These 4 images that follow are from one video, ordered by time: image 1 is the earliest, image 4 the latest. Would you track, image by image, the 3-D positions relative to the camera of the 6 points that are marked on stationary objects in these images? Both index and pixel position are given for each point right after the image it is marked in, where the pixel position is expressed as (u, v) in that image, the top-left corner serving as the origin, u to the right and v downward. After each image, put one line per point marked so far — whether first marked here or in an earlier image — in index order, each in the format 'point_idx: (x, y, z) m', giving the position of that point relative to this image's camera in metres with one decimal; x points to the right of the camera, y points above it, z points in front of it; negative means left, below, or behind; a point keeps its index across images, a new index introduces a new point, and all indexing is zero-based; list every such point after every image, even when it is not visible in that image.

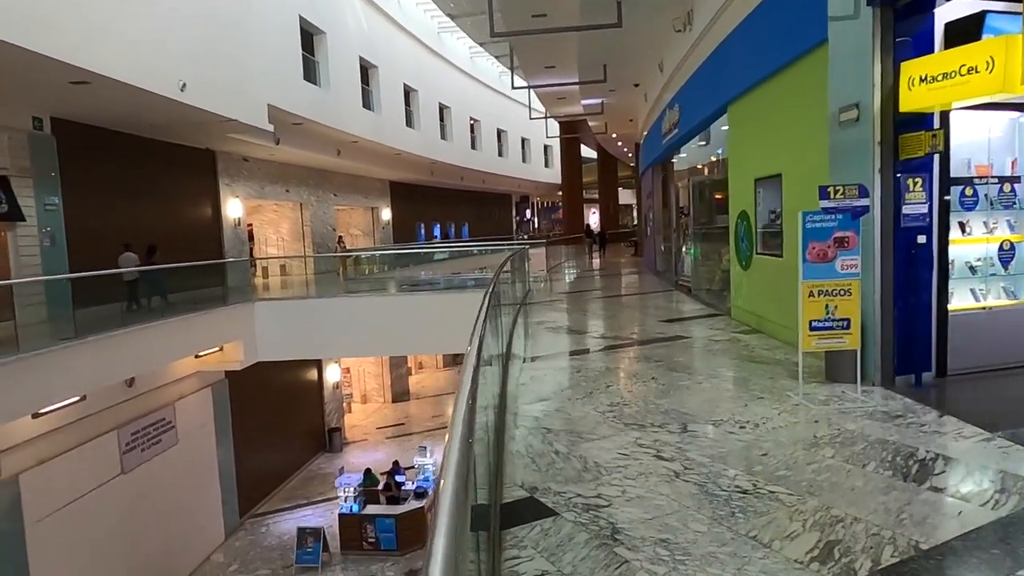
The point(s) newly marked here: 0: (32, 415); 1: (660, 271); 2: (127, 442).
0: (-3.9, -1.0, +5.4) m
1: (+2.1, +0.2, +9.4) m
2: (-3.9, -1.6, +6.8) m
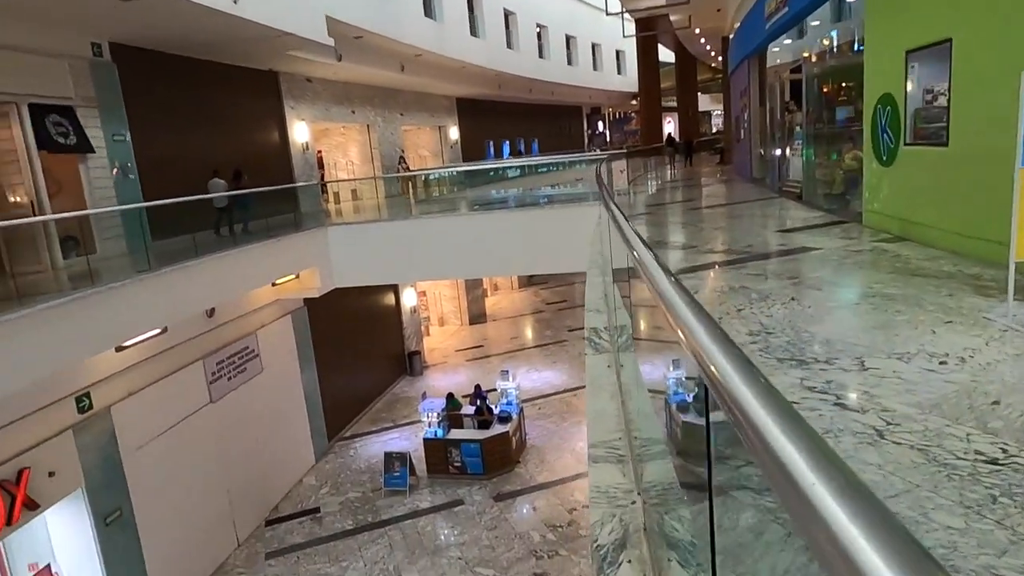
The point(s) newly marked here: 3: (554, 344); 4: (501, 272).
0: (-3.2, -0.5, +5.4) m
1: (+3.1, +1.4, +8.6) m
2: (-3.0, -0.8, +6.8) m
3: (+0.8, -1.1, +13.2) m
4: (-0.1, +0.2, +8.2) m
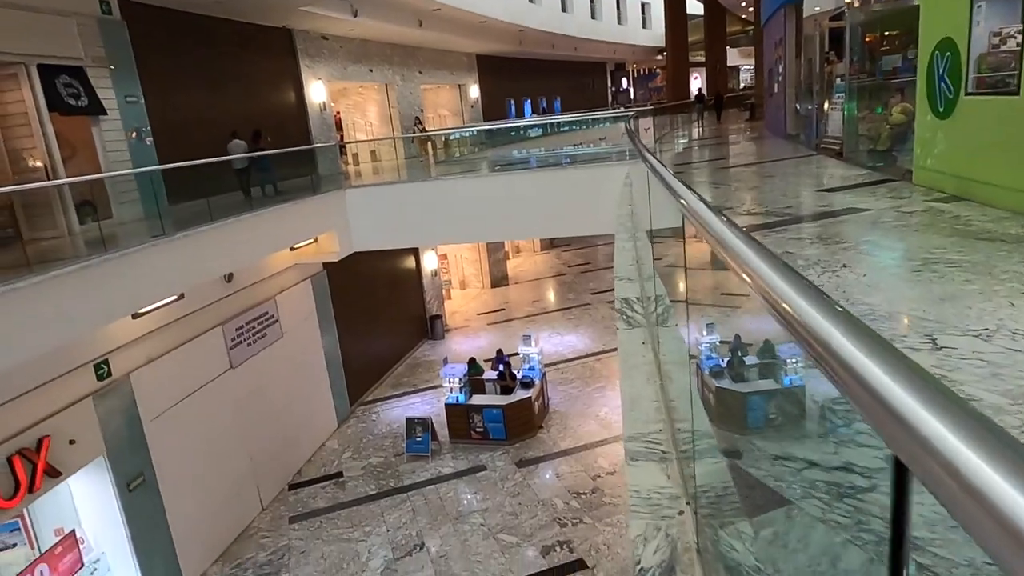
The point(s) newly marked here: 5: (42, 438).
0: (-3.0, -0.2, +5.3) m
1: (+3.4, +1.9, +8.2) m
2: (-2.8, -0.5, +6.7) m
3: (+1.3, -0.4, +13.0) m
4: (+0.2, +0.6, +8.0) m
5: (-3.2, -1.0, +4.5) m
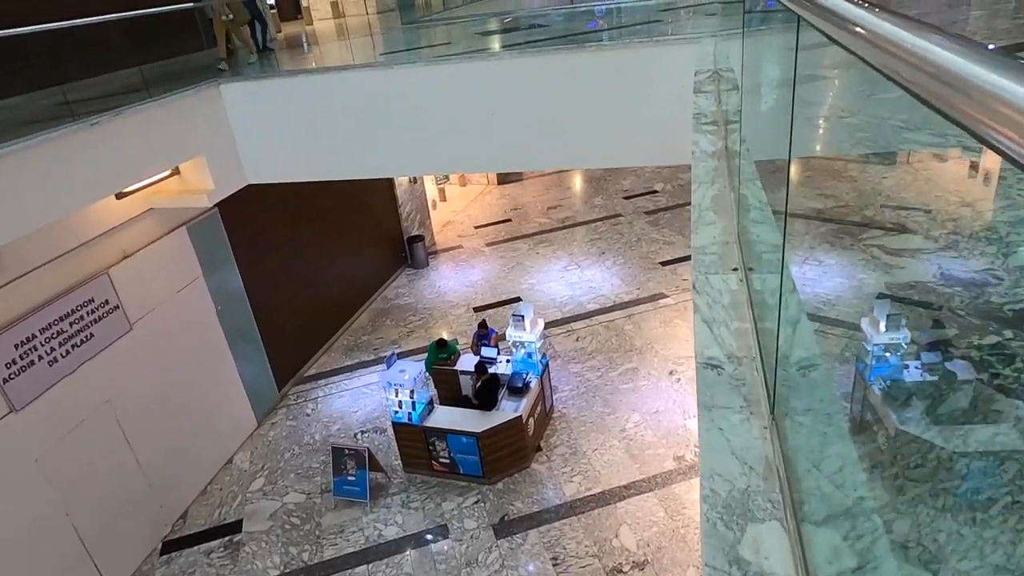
0: (-3.3, -0.5, +2.6) m
1: (+3.3, +2.1, +4.6) m
2: (-3.0, -0.4, +4.0) m
3: (+1.4, +1.0, +9.9) m
4: (0.0, +0.9, +4.9) m
5: (-3.5, -1.4, +2.0) m
